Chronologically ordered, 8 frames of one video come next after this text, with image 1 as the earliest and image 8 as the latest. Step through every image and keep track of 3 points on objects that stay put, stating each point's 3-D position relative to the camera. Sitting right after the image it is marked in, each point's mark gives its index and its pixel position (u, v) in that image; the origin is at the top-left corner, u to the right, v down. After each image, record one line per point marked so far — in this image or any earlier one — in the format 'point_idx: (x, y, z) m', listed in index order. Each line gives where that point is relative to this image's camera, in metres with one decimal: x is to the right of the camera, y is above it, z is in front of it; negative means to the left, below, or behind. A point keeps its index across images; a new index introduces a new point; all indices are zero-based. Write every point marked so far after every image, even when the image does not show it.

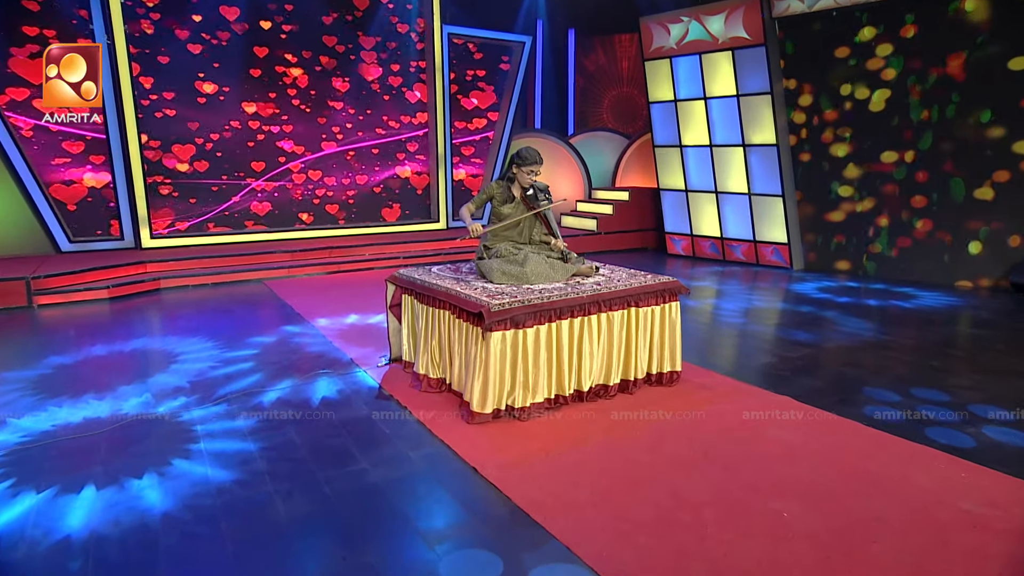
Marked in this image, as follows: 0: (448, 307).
0: (-0.4, -0.1, +4.6) m
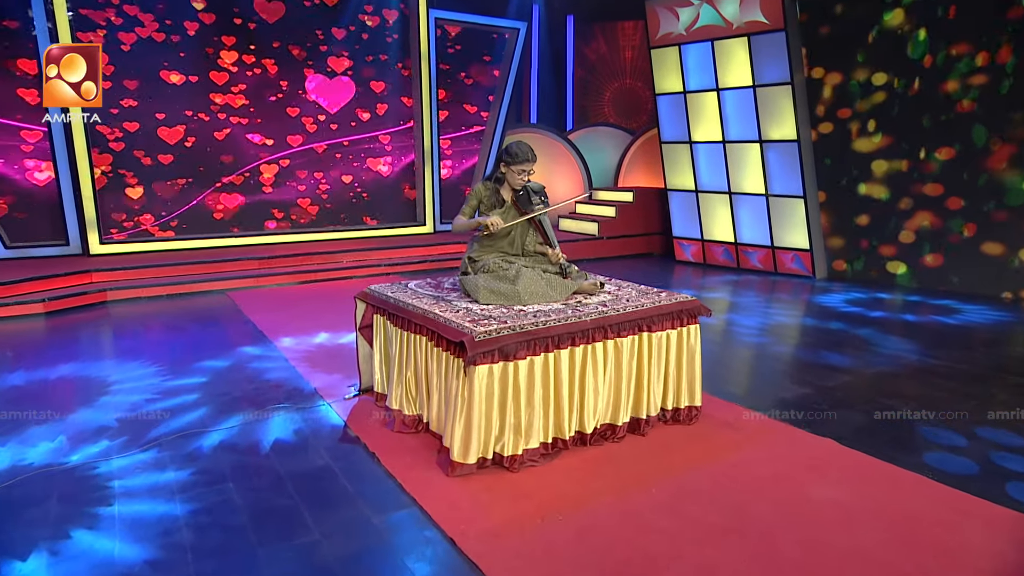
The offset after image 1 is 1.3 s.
0: (-0.5, -0.3, +3.8) m
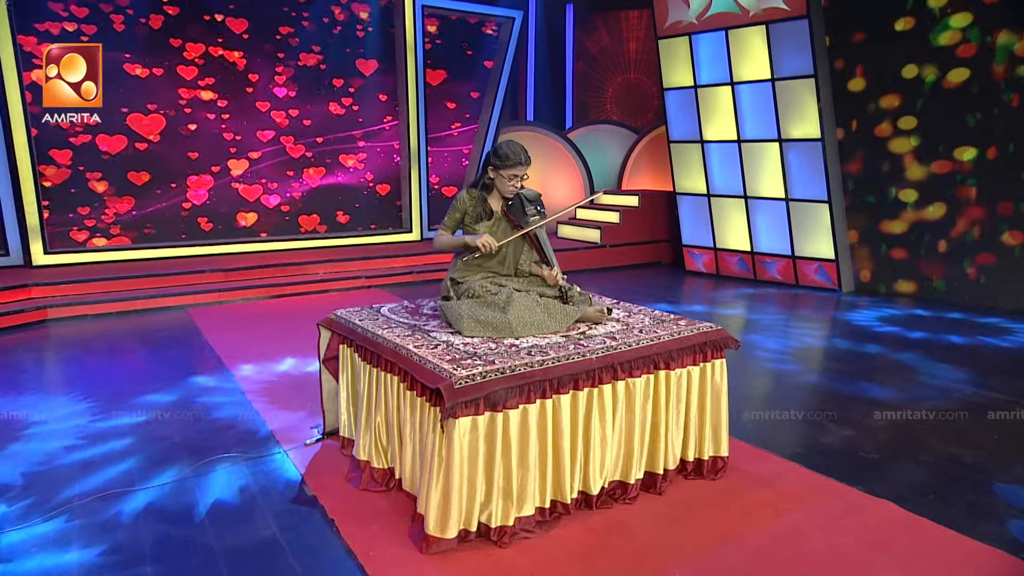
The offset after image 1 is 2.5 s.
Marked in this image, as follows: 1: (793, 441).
0: (-0.5, -0.4, +3.2) m
1: (+1.6, -0.9, +3.8) m
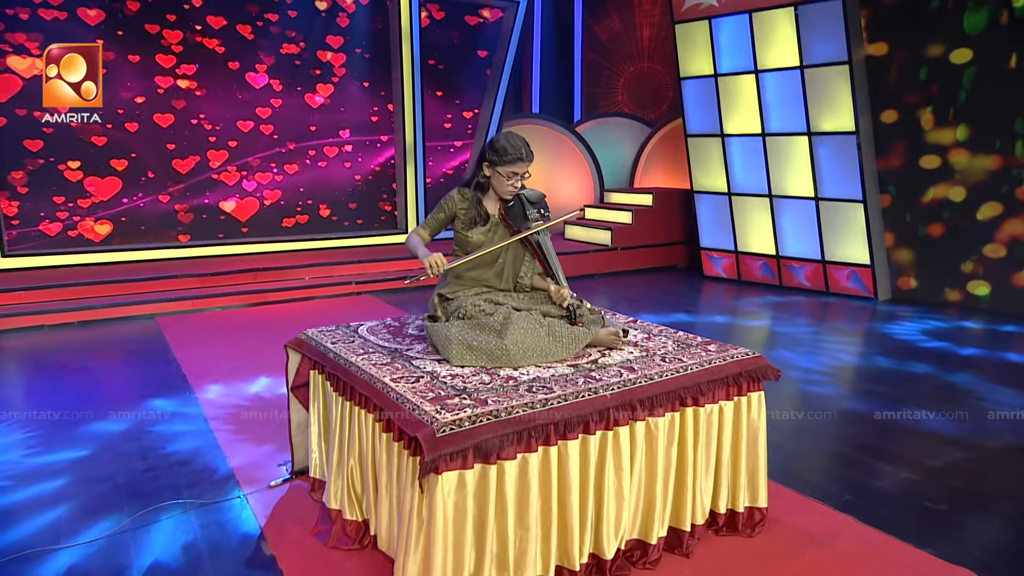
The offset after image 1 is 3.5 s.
0: (-0.6, -0.5, +2.6) m
1: (+1.6, -0.9, +3.2) m
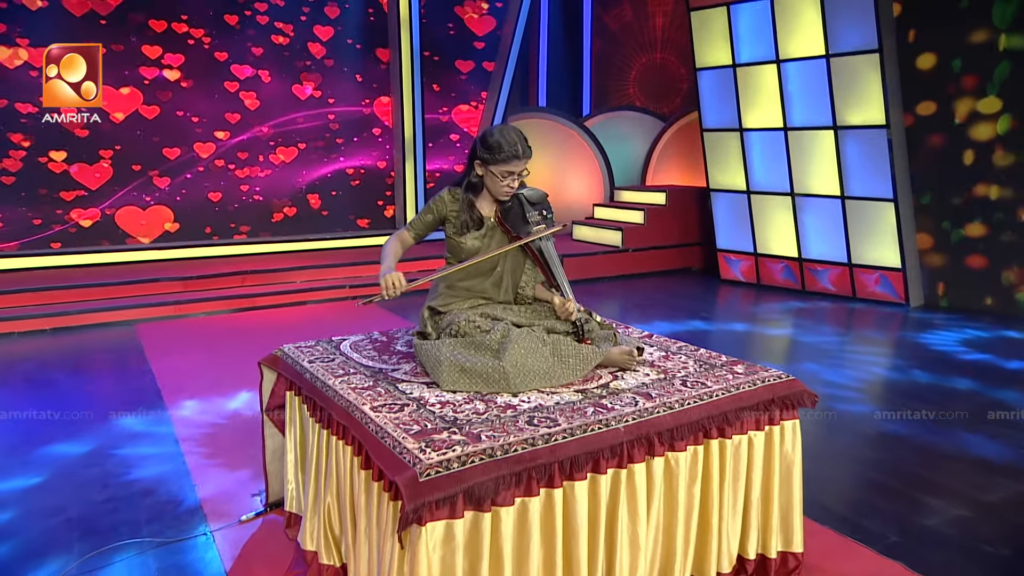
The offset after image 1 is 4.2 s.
0: (-0.6, -0.5, +2.3) m
1: (+1.6, -1.0, +2.8) m
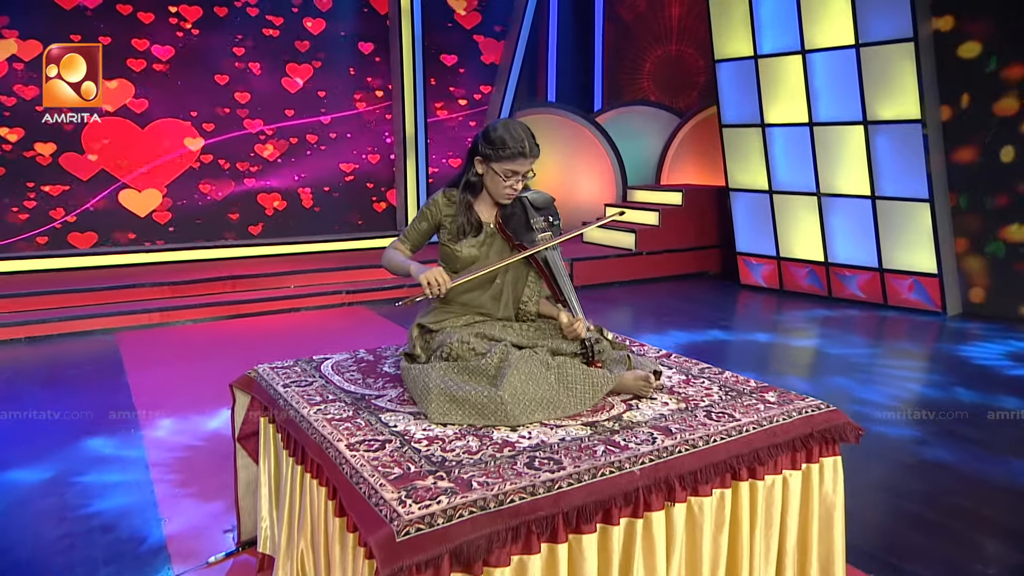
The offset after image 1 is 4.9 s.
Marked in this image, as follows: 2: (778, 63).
0: (-0.6, -0.6, +2.0) m
1: (+1.6, -1.0, +2.5) m
2: (+2.3, +1.9, +5.8) m
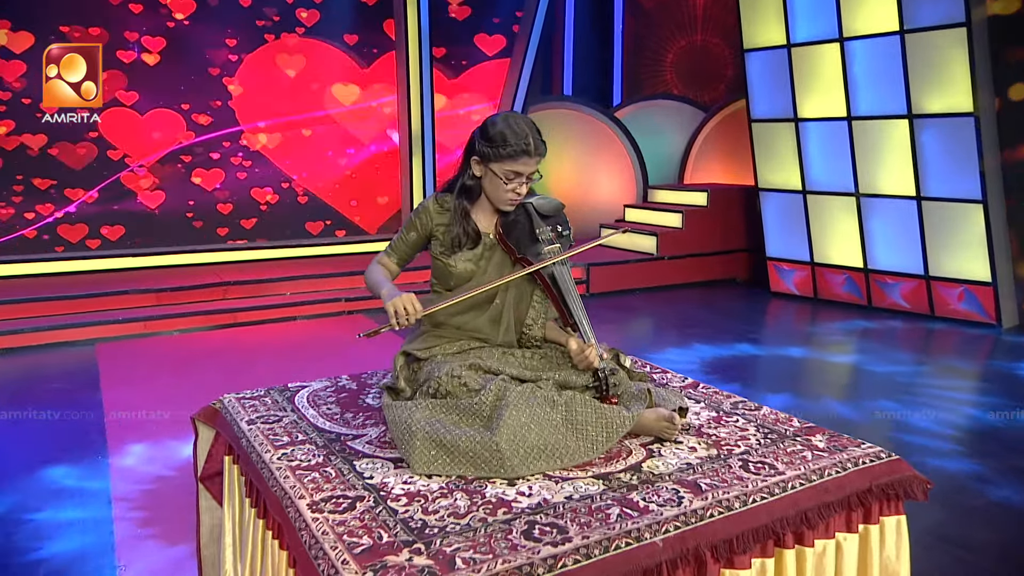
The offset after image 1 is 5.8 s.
0: (-0.6, -0.6, +1.7) m
1: (+1.6, -1.1, +2.1) m
2: (+2.4, +1.9, +5.4) m
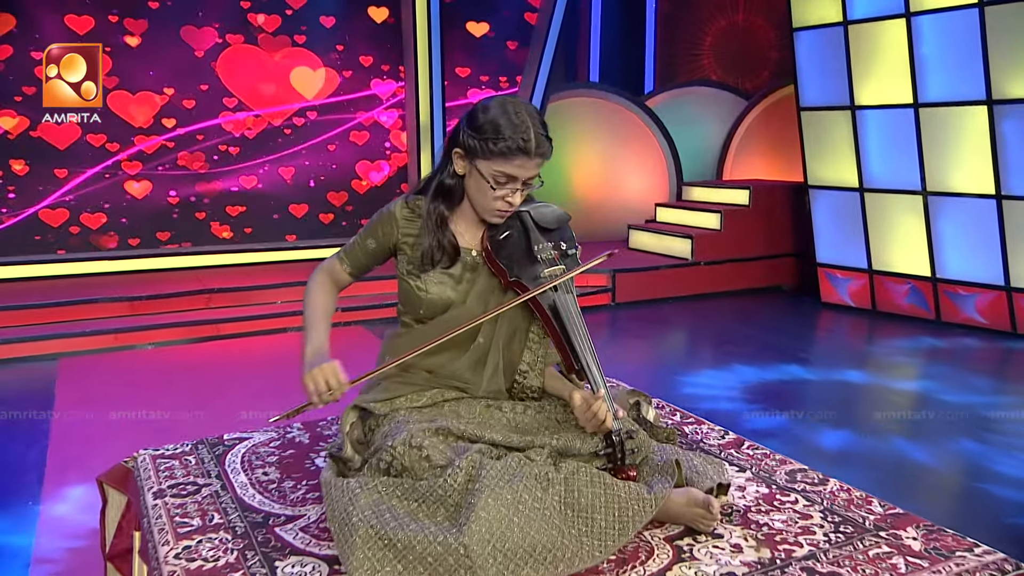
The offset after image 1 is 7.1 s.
0: (-0.6, -0.7, +1.2) m
1: (+1.5, -1.2, +1.6) m
2: (+2.5, +1.8, +4.7) m
